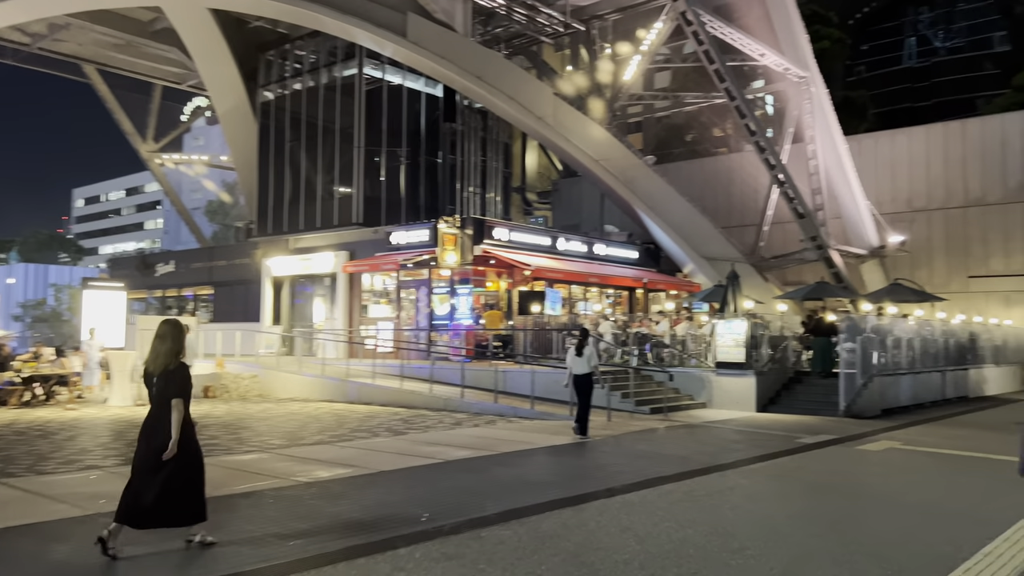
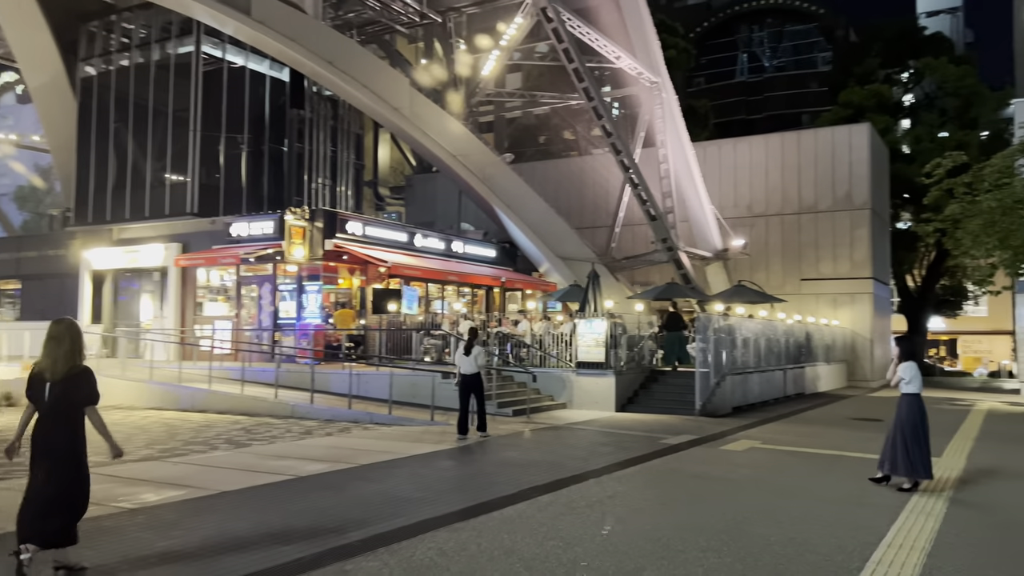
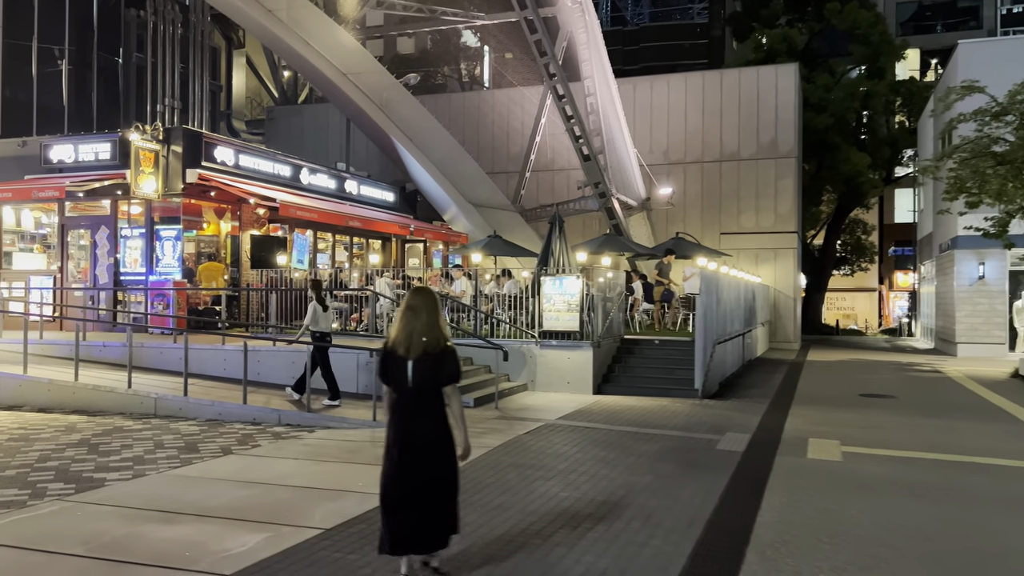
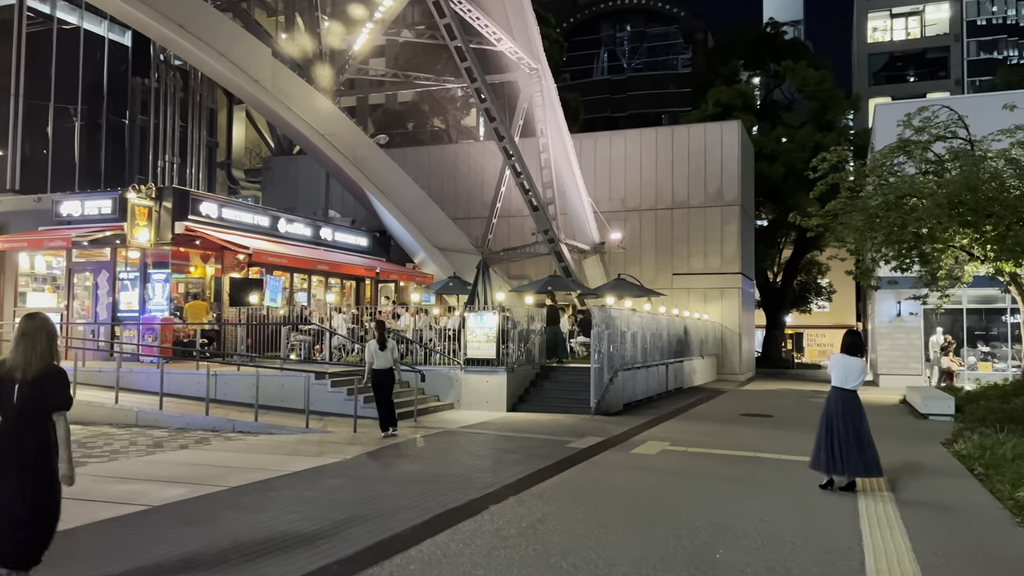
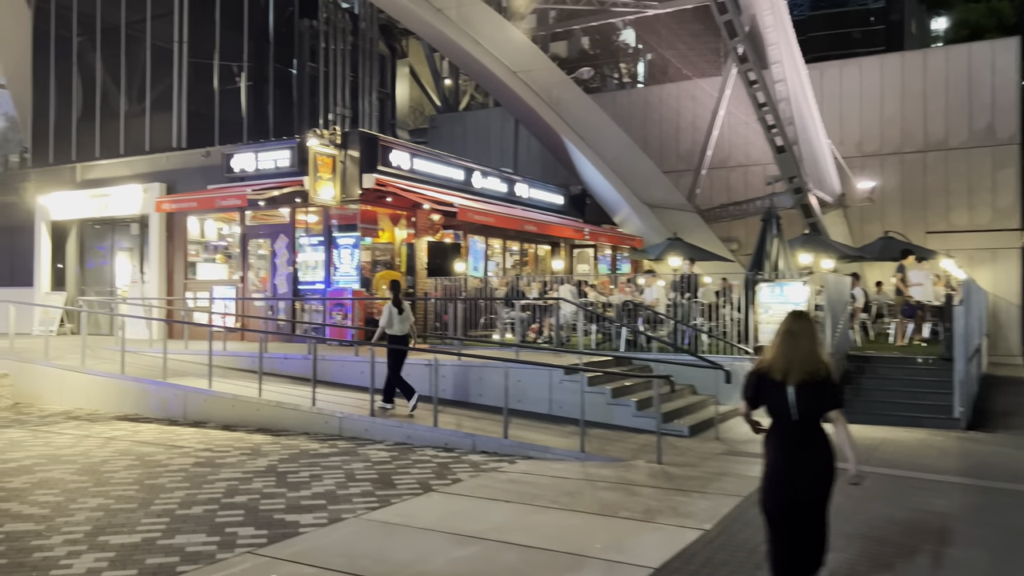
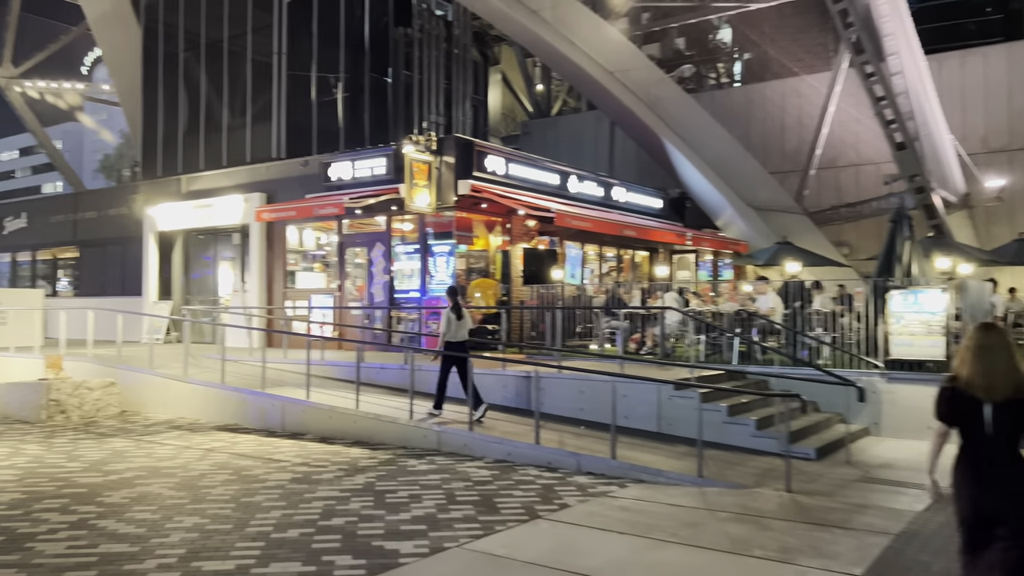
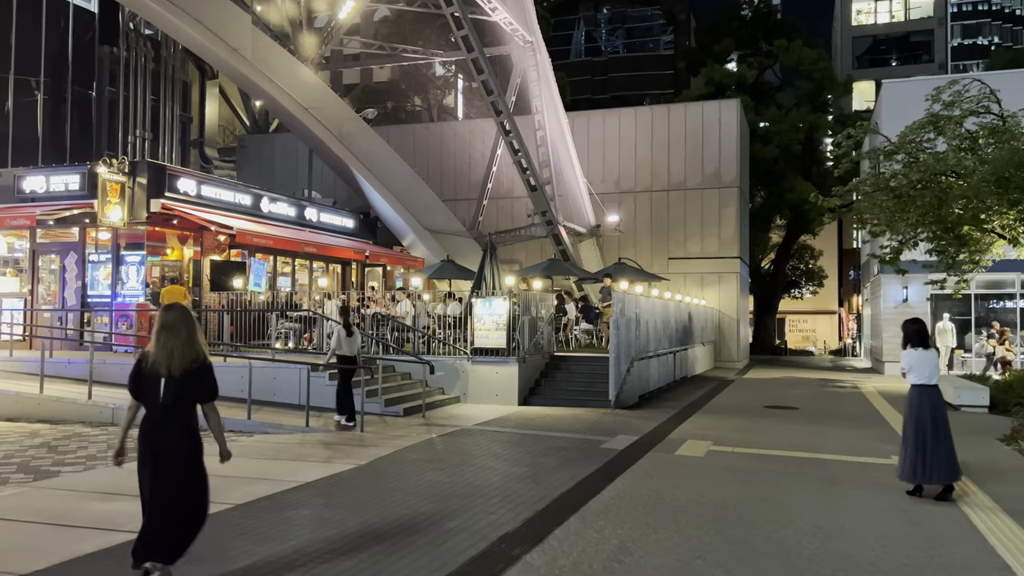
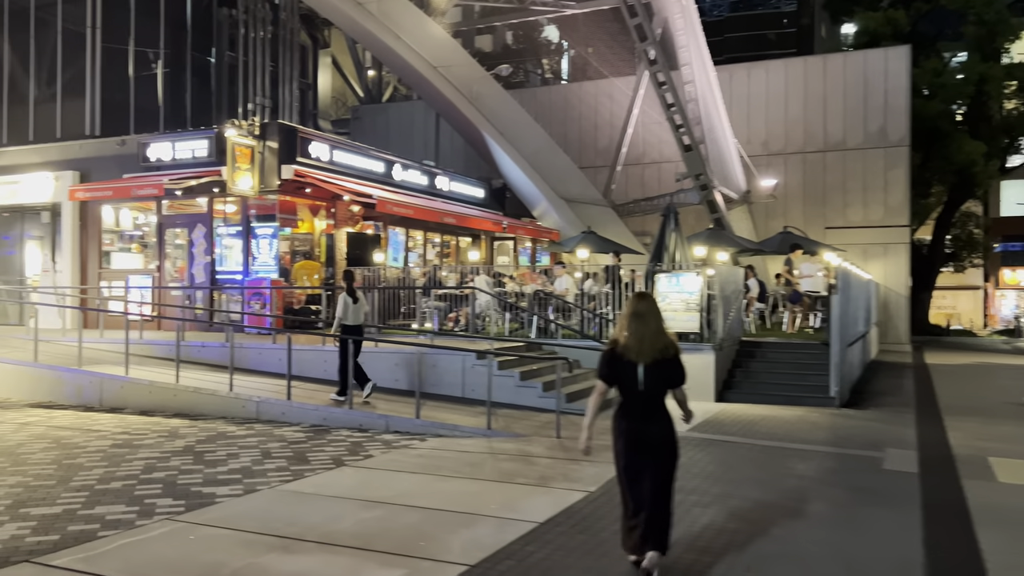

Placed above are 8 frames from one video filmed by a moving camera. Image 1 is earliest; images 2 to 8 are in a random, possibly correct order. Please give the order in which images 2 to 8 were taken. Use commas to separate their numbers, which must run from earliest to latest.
2, 4, 7, 3, 8, 5, 6
